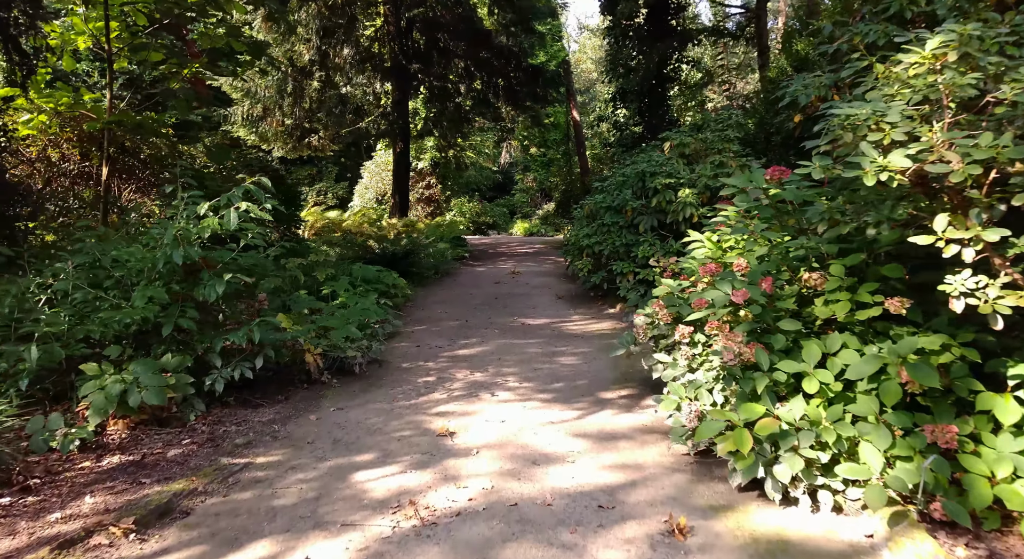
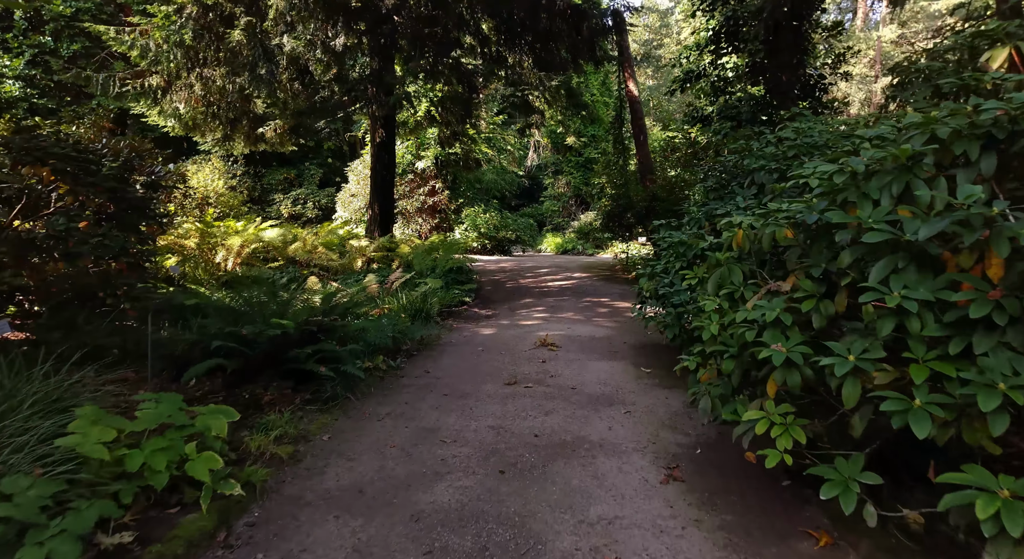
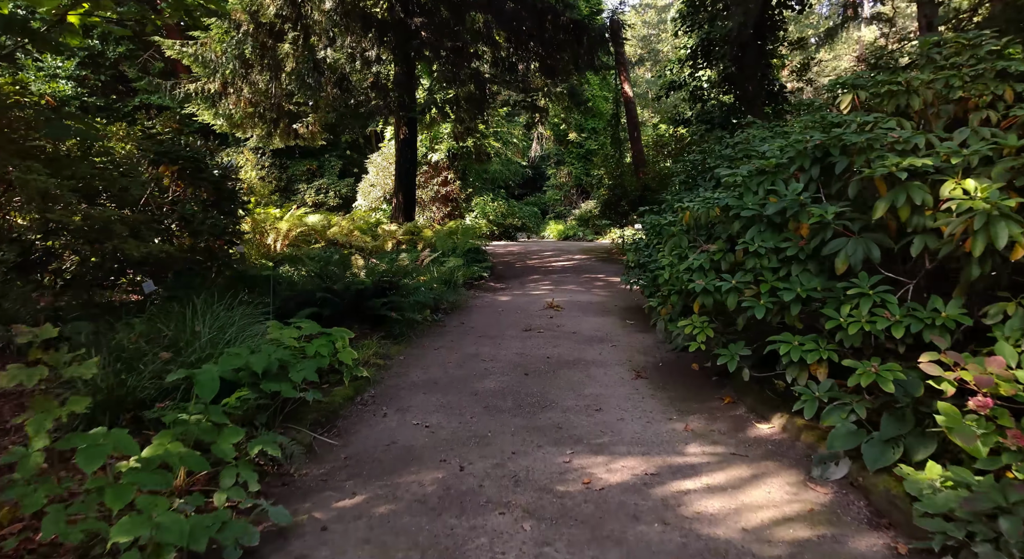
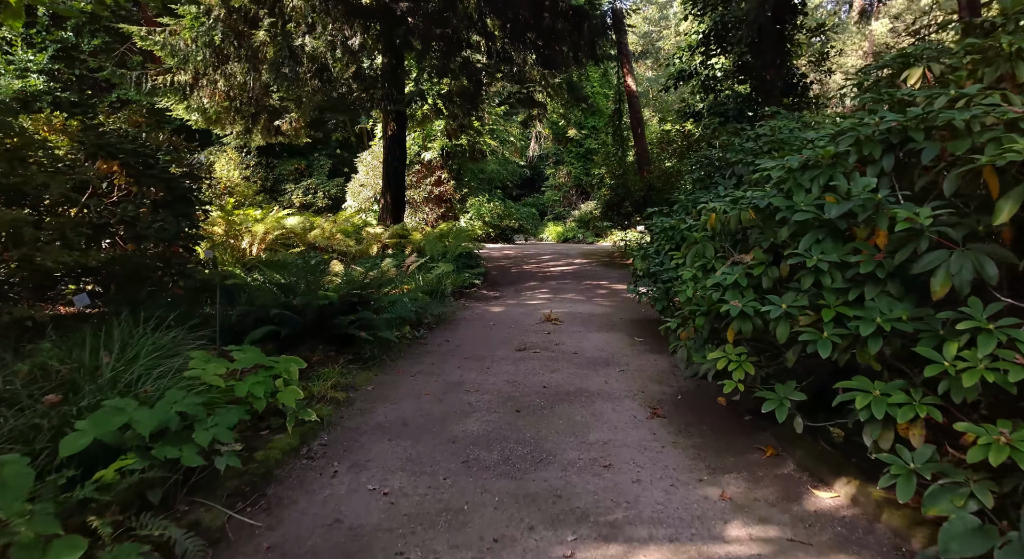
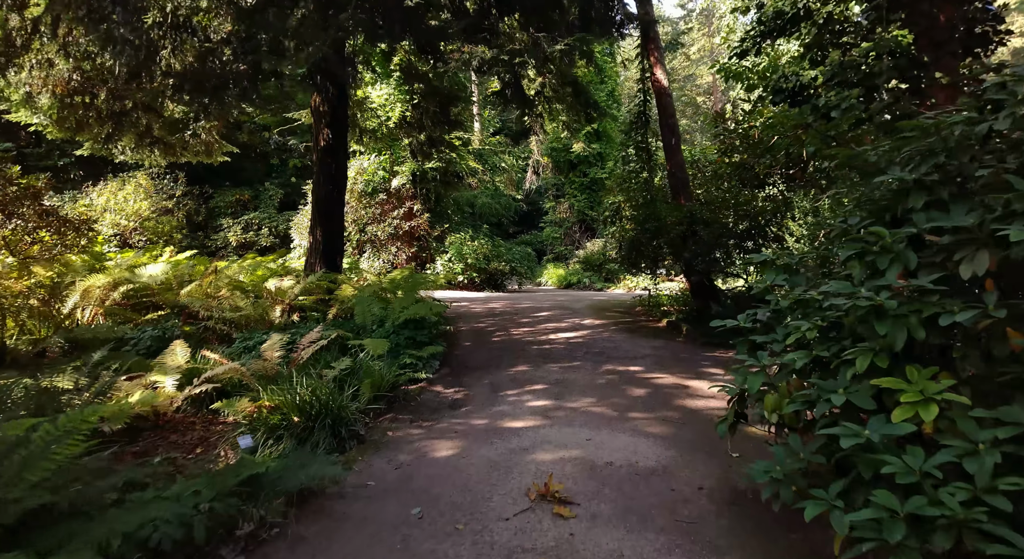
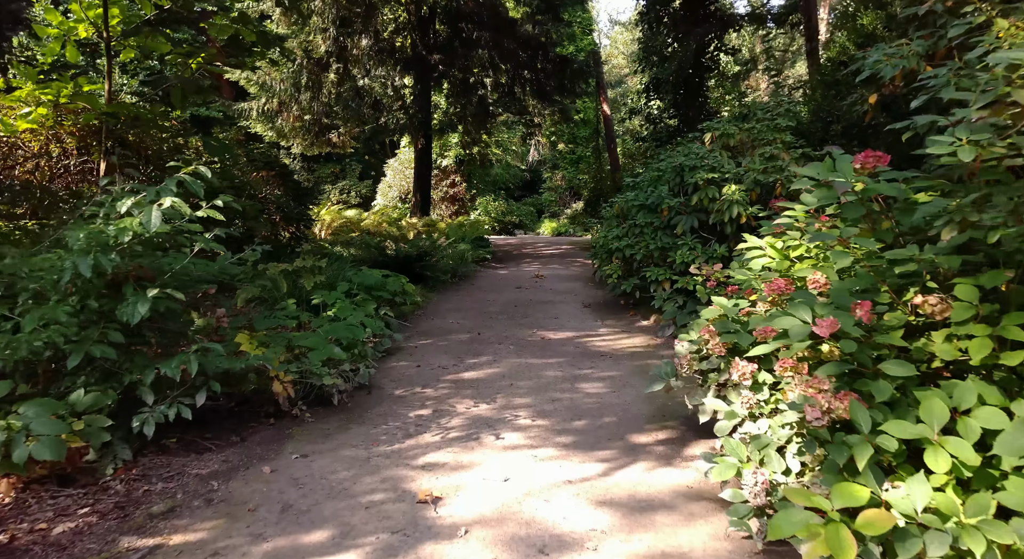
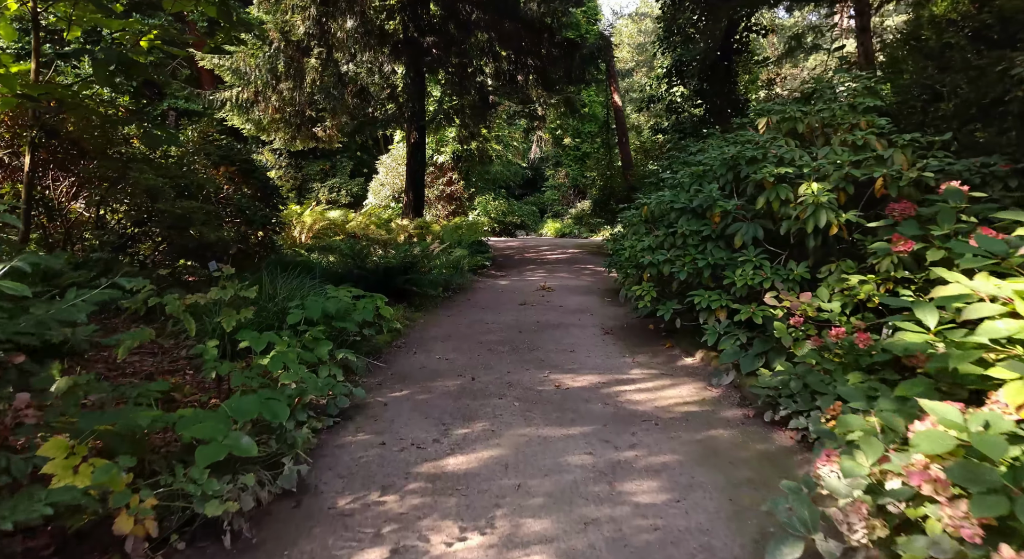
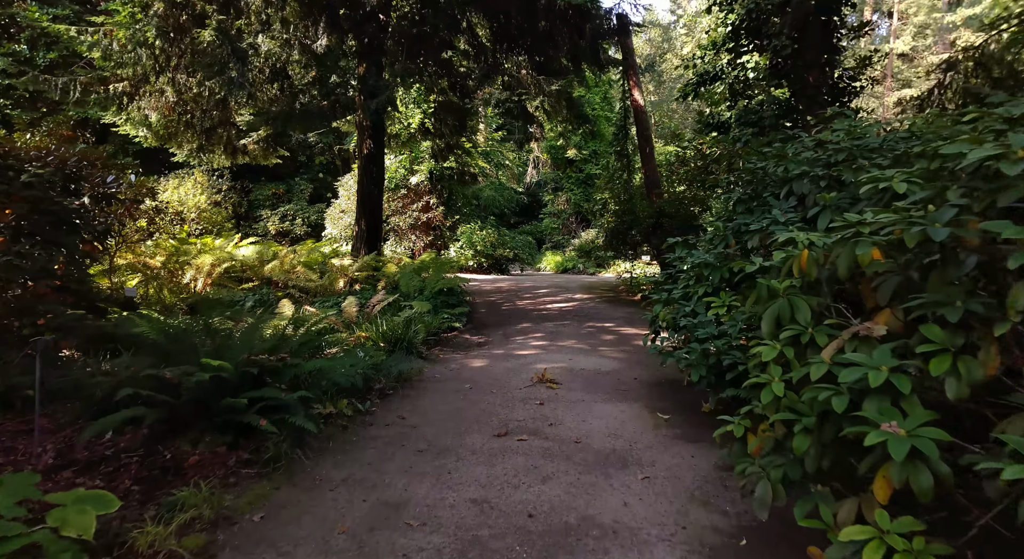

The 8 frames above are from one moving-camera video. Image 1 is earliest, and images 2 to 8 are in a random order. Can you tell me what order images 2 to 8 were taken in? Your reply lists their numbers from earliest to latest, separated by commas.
6, 7, 3, 4, 2, 8, 5
